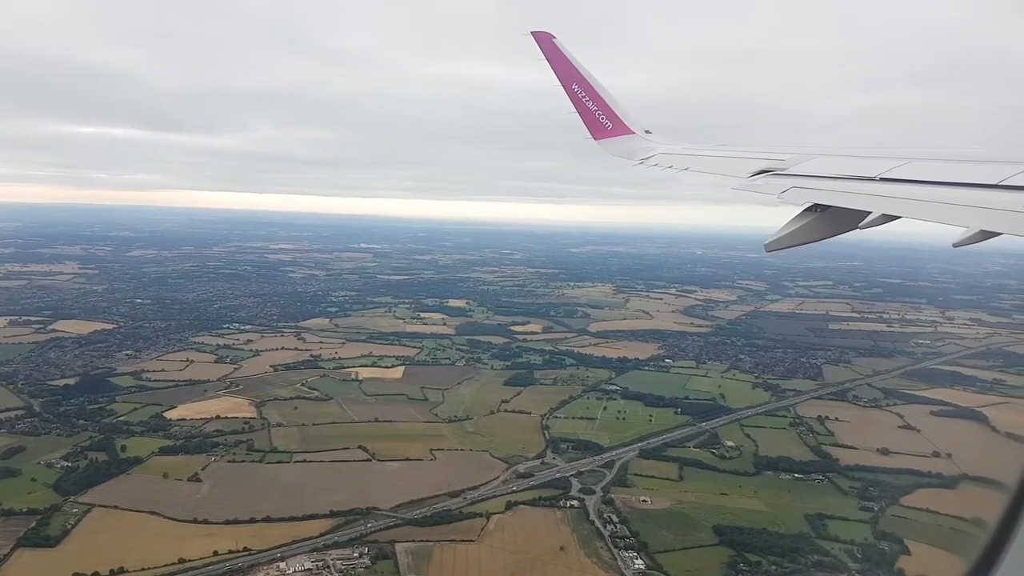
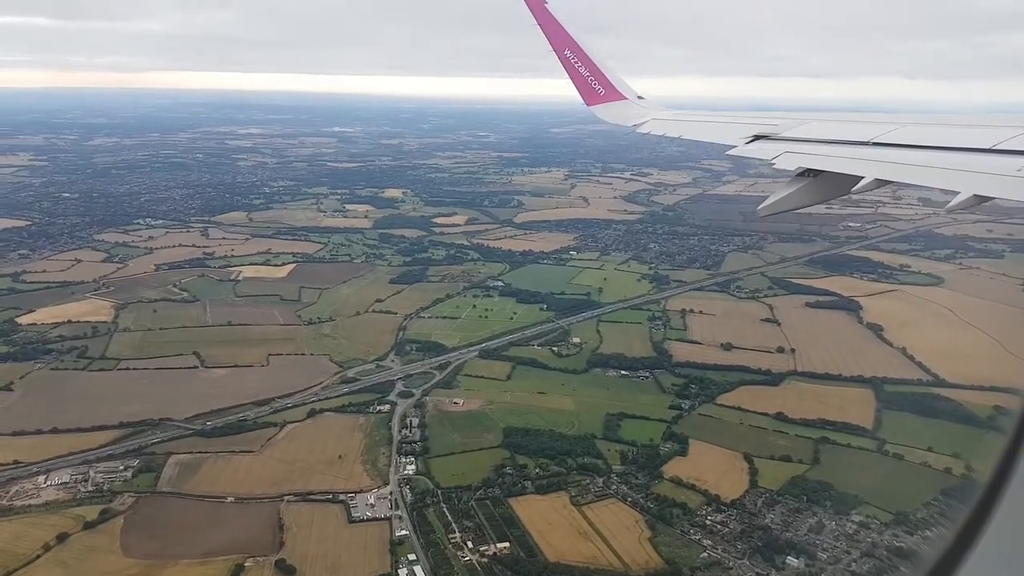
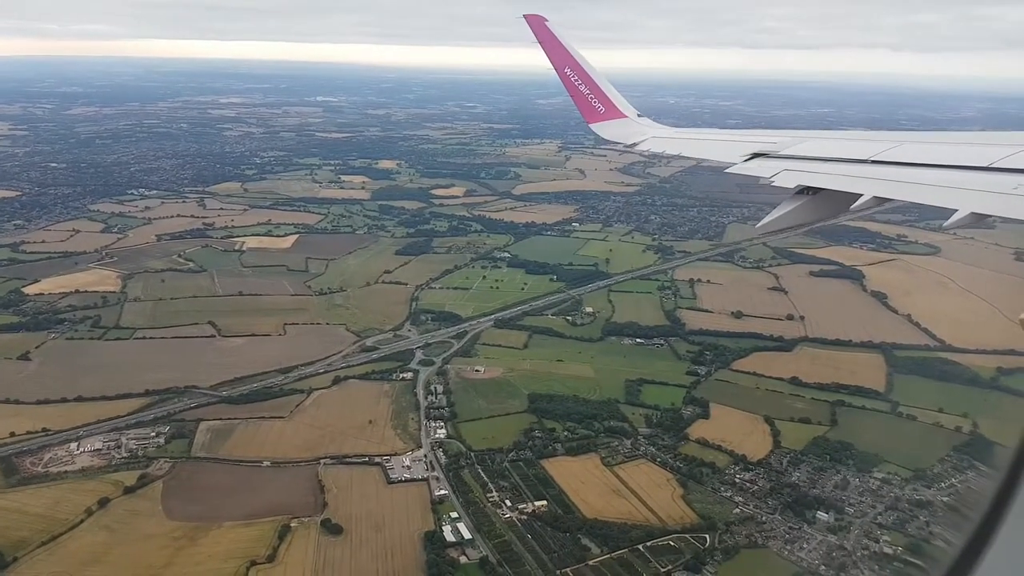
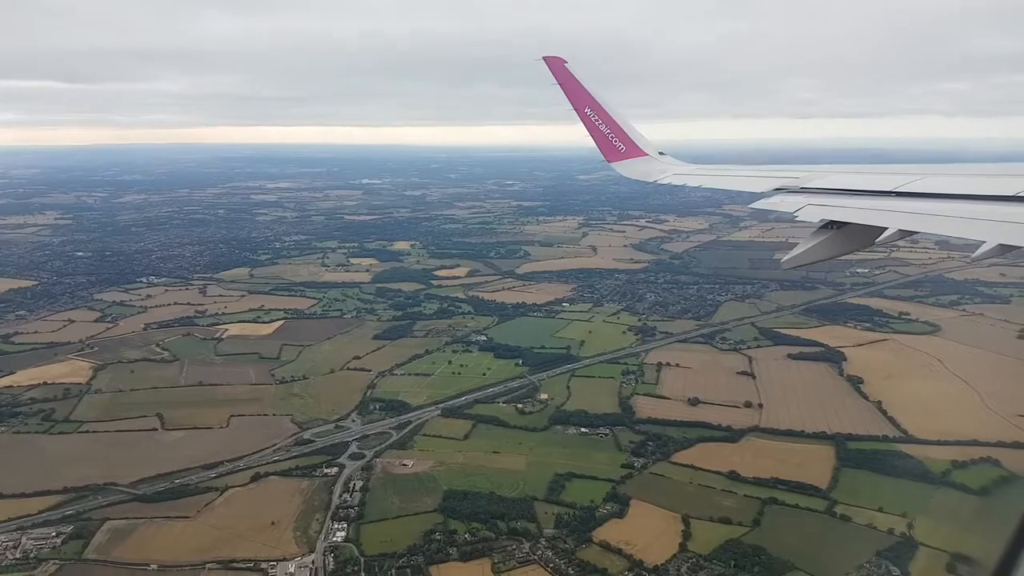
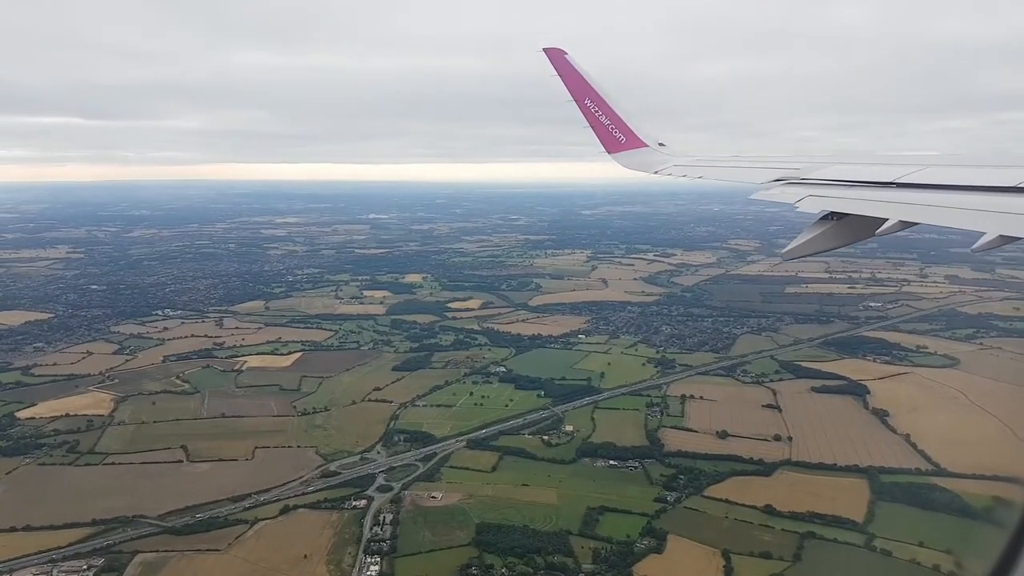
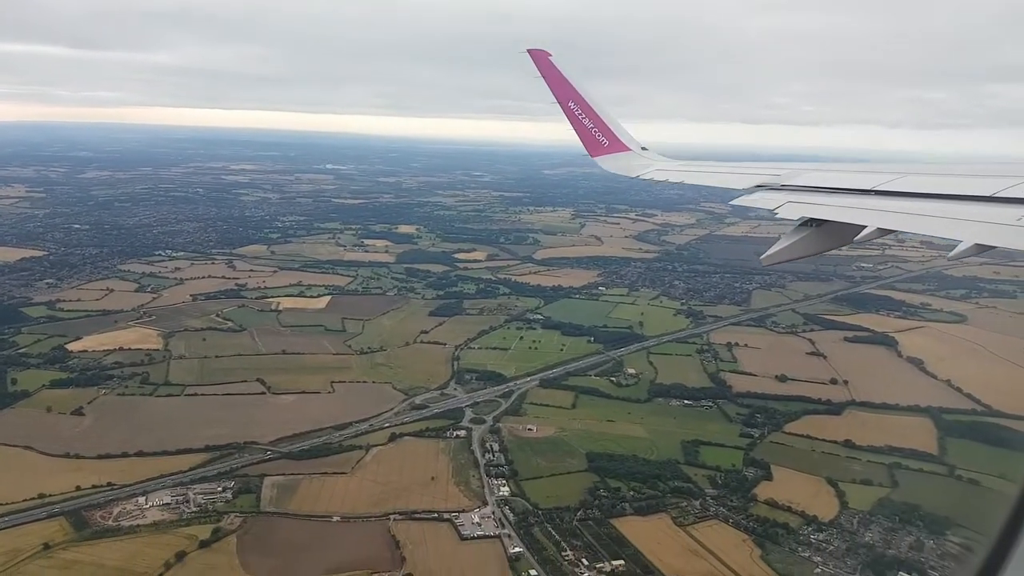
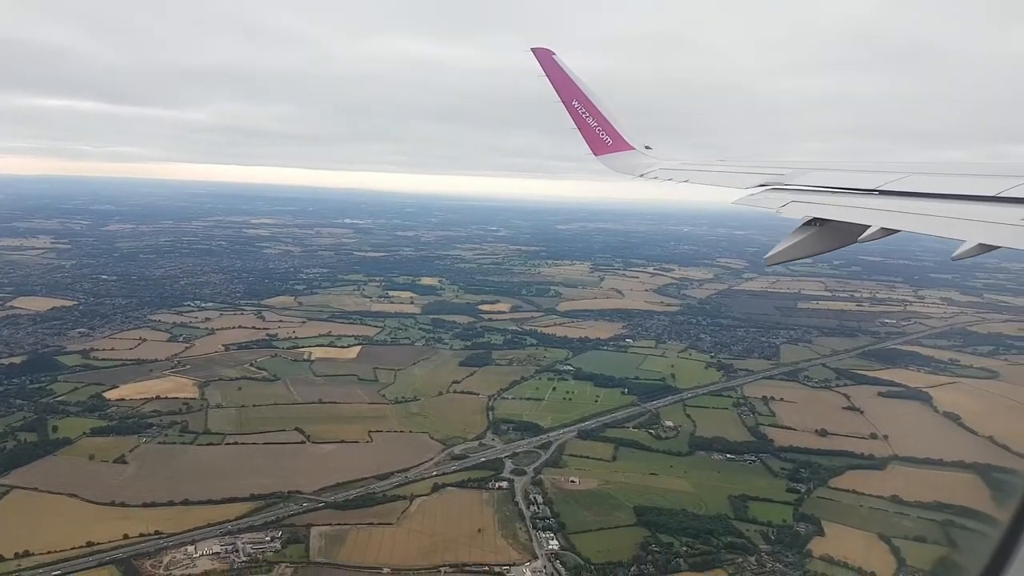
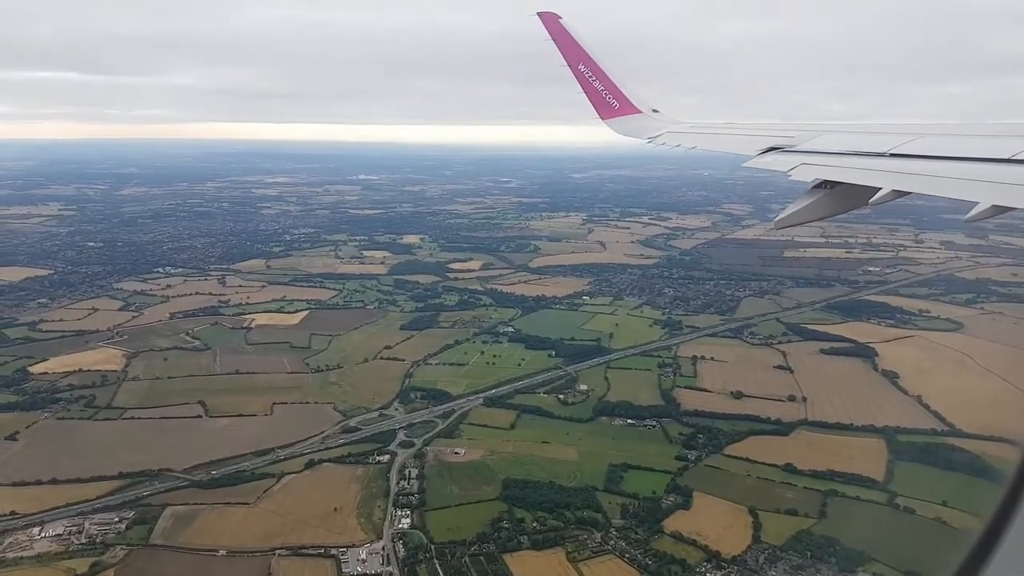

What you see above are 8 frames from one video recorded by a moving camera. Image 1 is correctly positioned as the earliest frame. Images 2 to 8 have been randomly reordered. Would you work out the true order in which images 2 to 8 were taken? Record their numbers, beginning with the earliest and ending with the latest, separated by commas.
7, 6, 3, 2, 8, 5, 4
